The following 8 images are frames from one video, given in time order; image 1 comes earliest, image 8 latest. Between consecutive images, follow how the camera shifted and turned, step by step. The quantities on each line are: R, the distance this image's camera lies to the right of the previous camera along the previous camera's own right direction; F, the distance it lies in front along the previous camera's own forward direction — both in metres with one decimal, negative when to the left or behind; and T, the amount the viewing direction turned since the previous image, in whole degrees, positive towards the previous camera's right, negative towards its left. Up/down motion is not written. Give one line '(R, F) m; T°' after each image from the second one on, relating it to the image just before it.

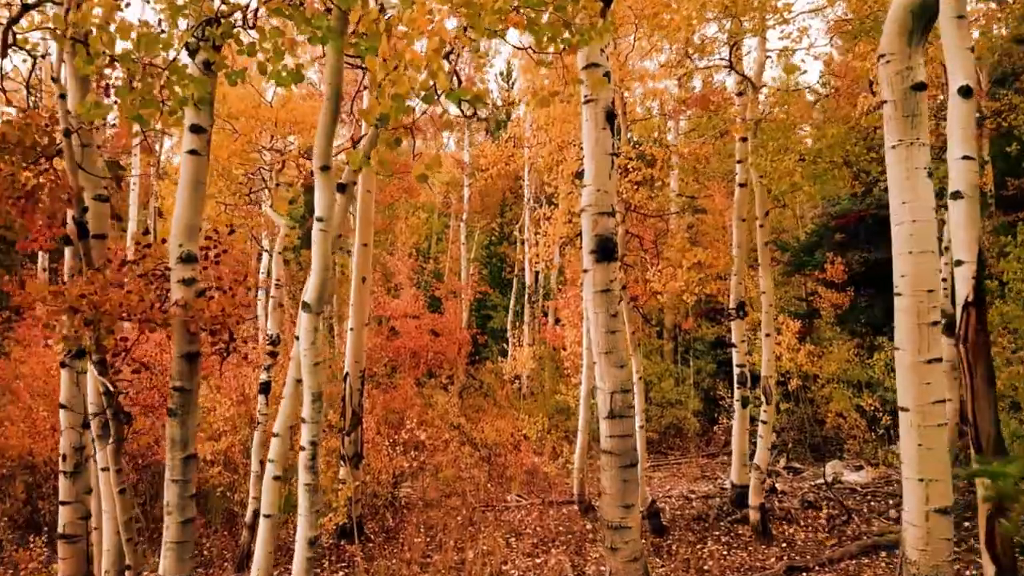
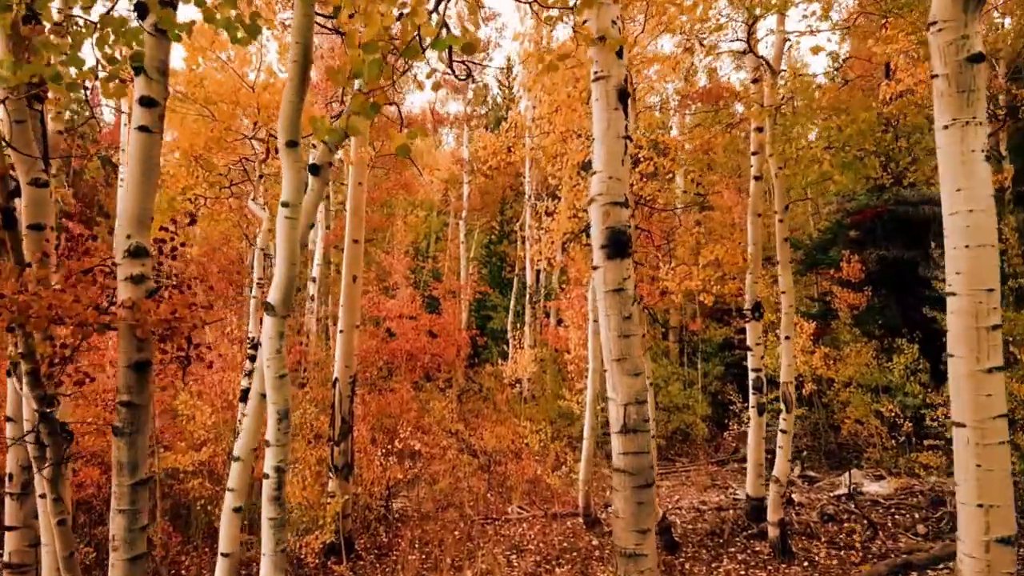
(0.0, +0.6) m; 0°
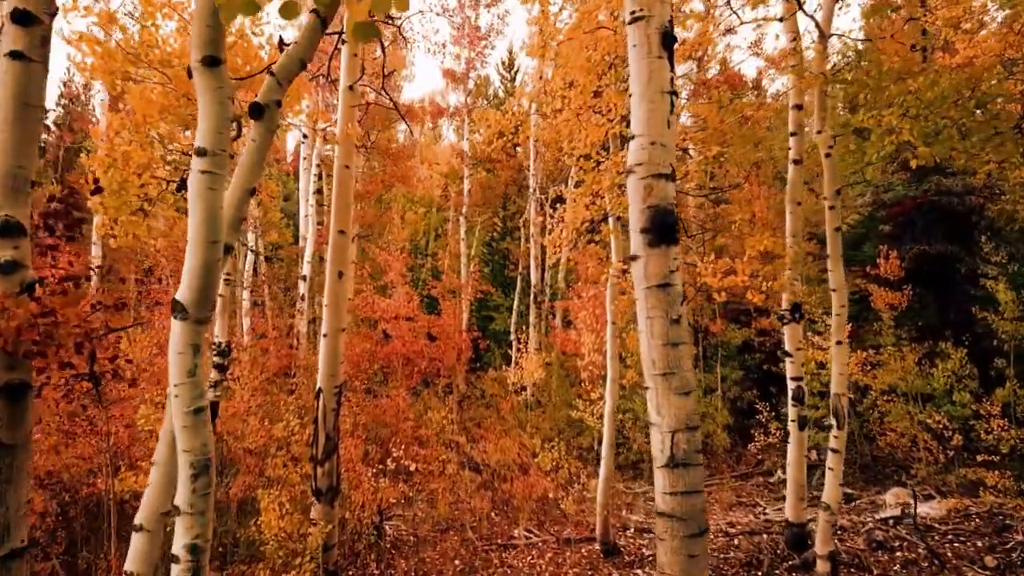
(-0.1, +1.2) m; 0°
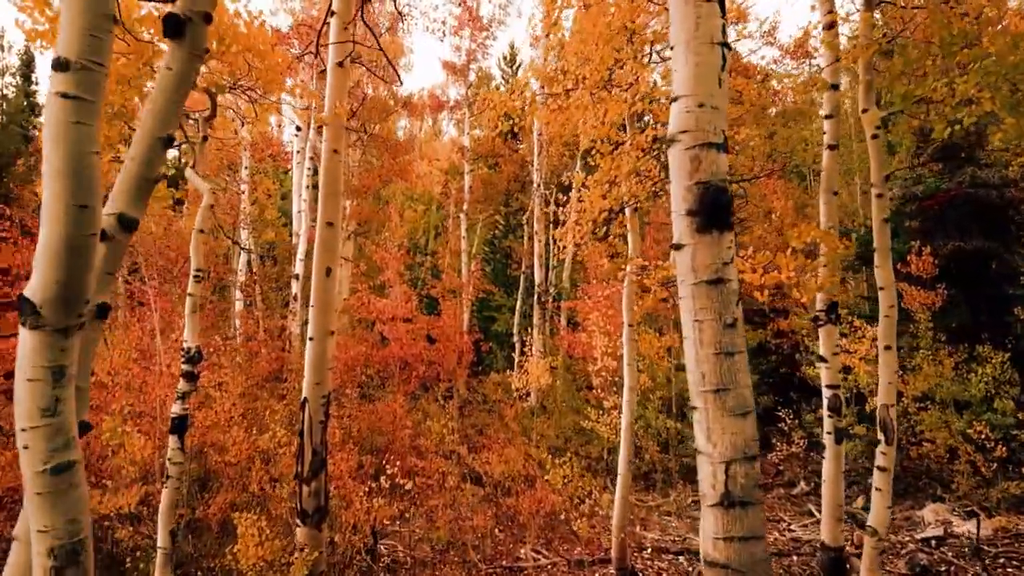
(-0.1, +0.8) m; 0°
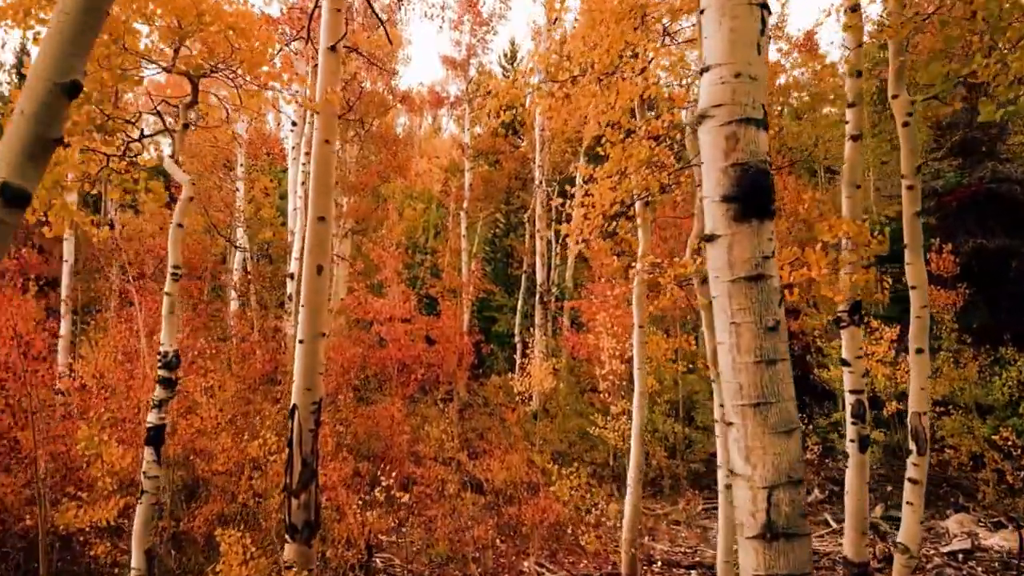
(0.0, +0.5) m; 0°
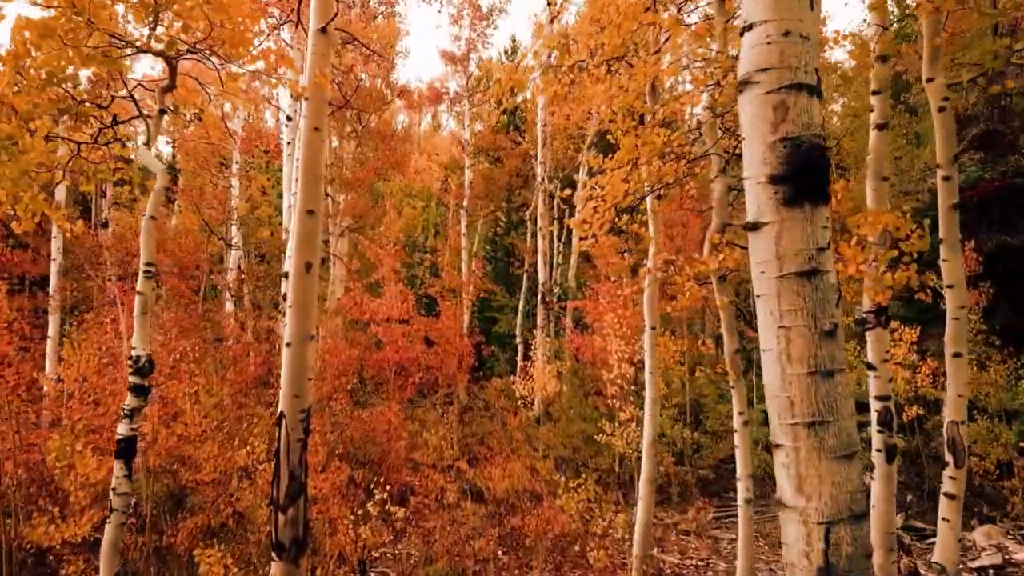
(0.0, +0.5) m; 0°
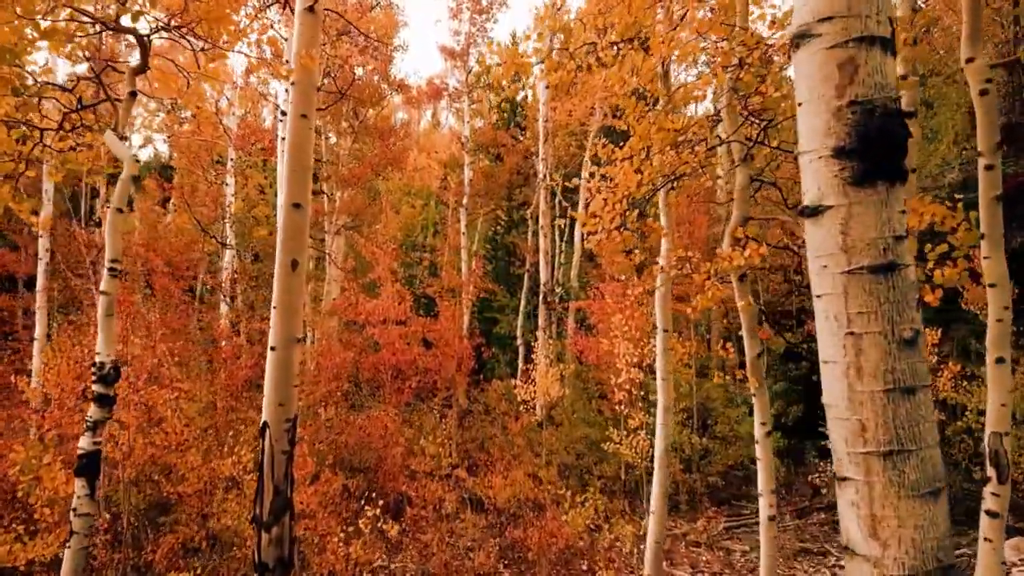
(0.0, +0.5) m; 0°
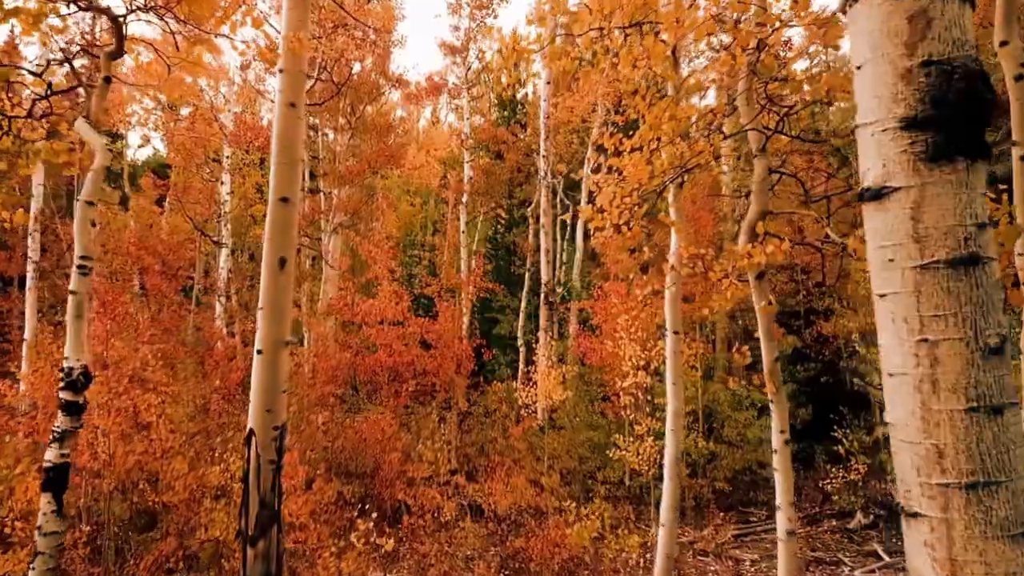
(0.0, +0.4) m; 0°
